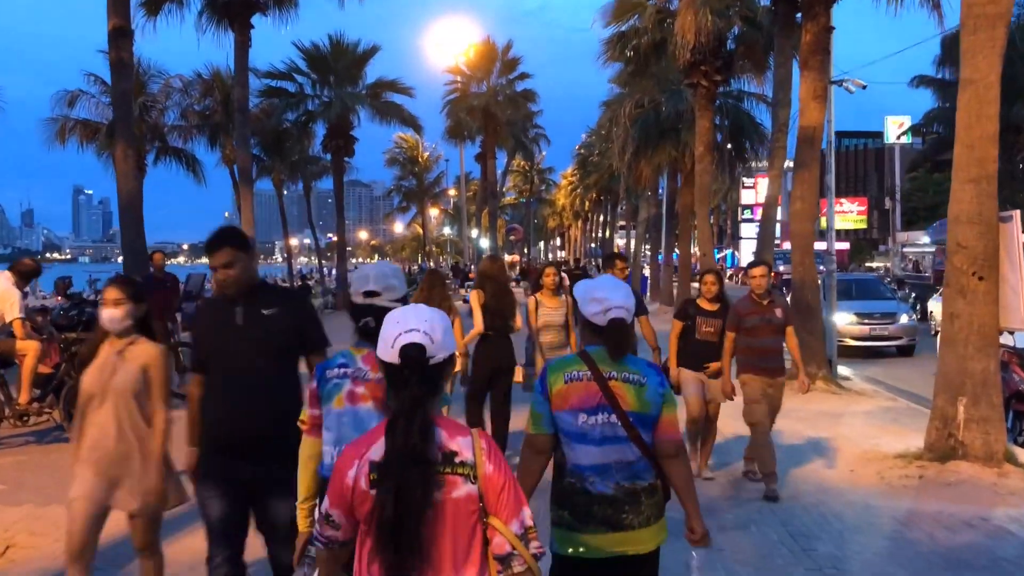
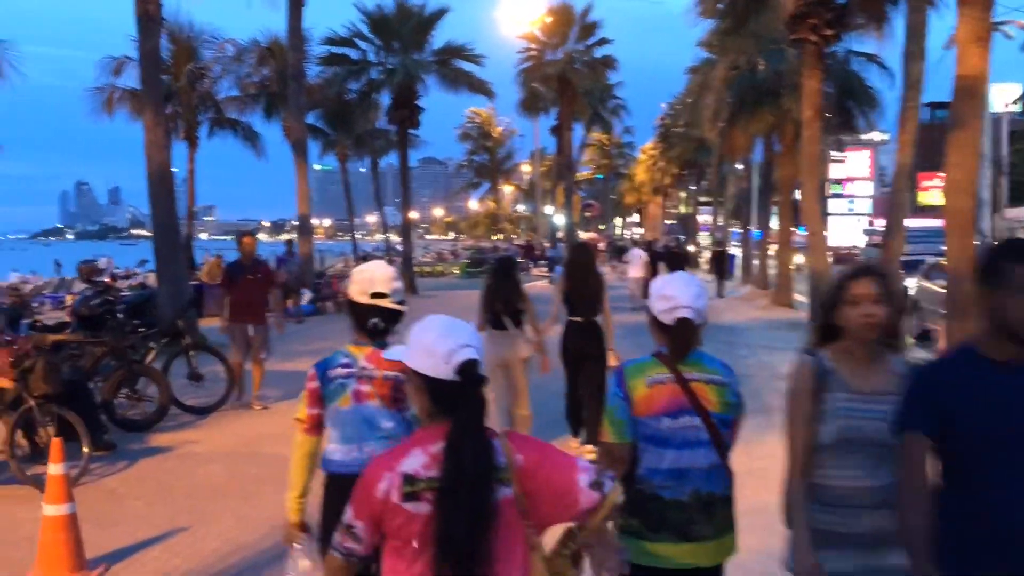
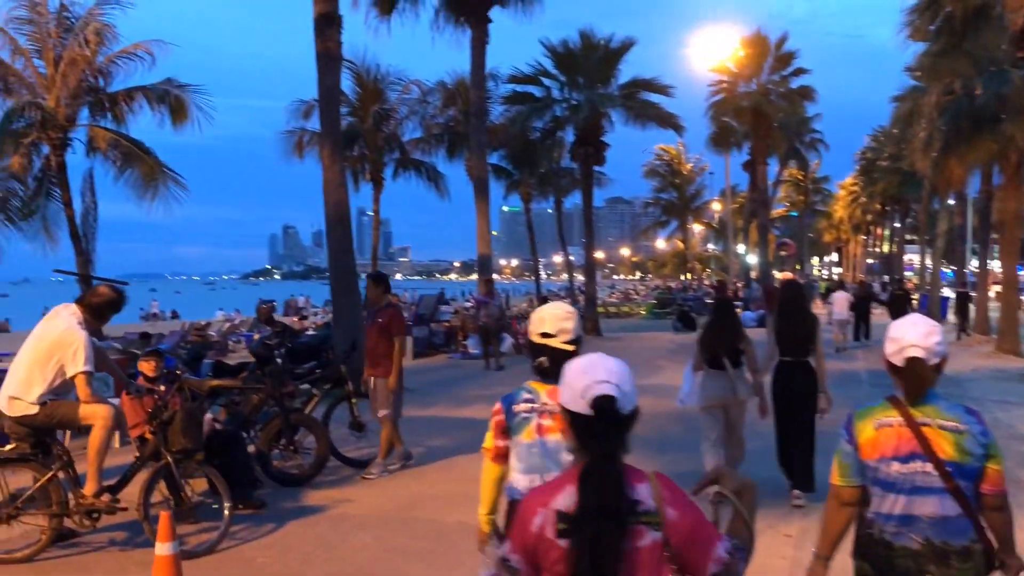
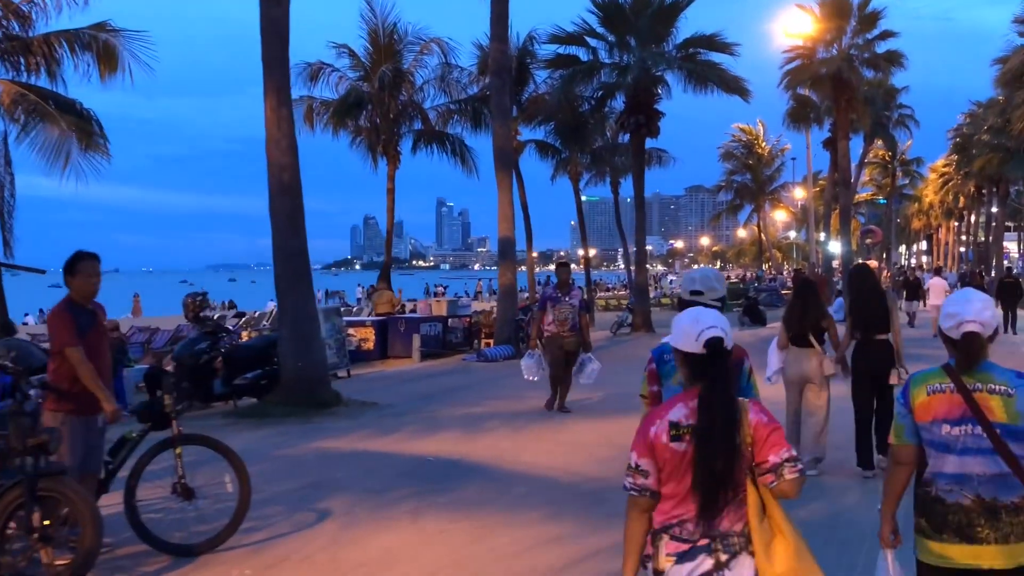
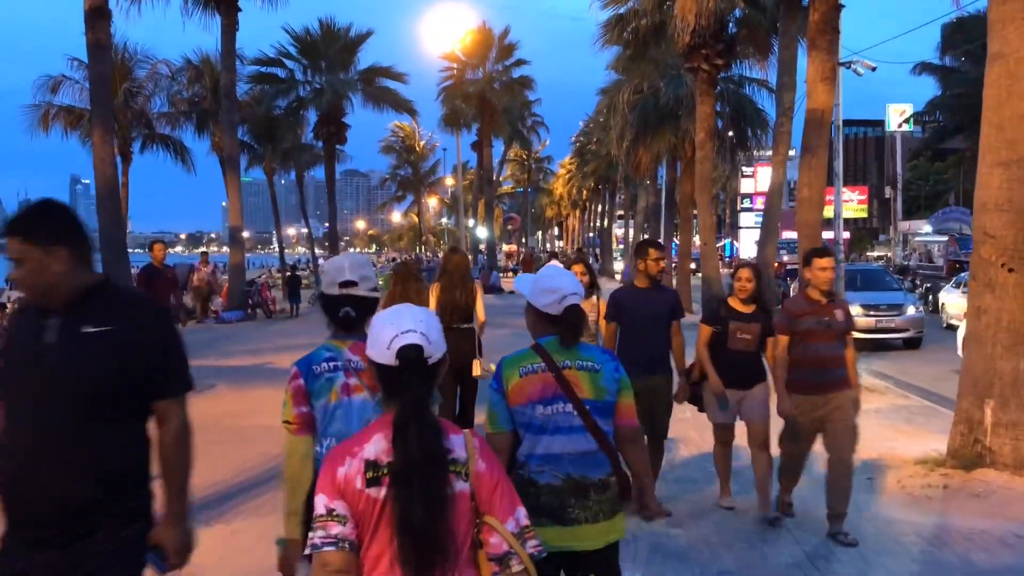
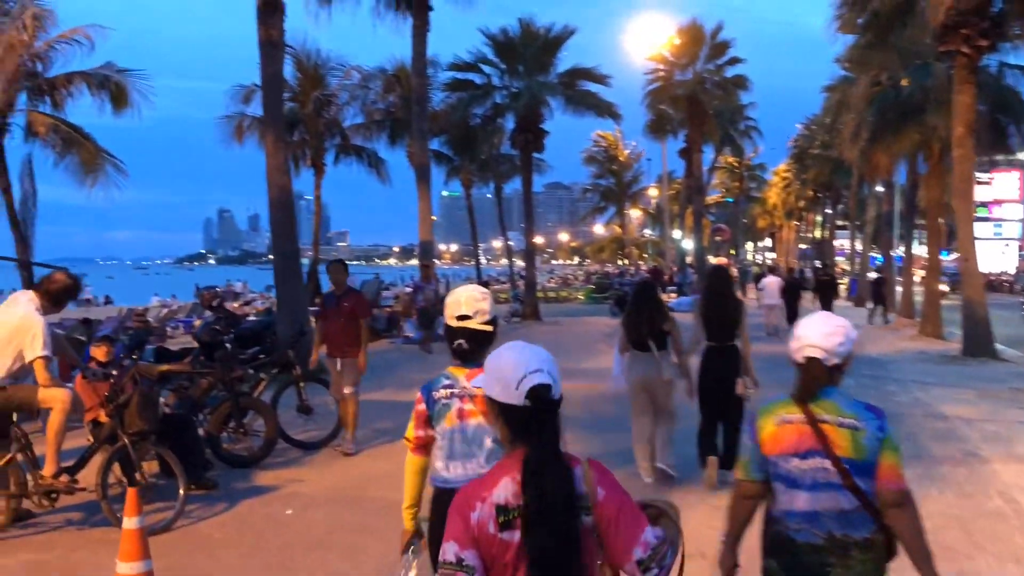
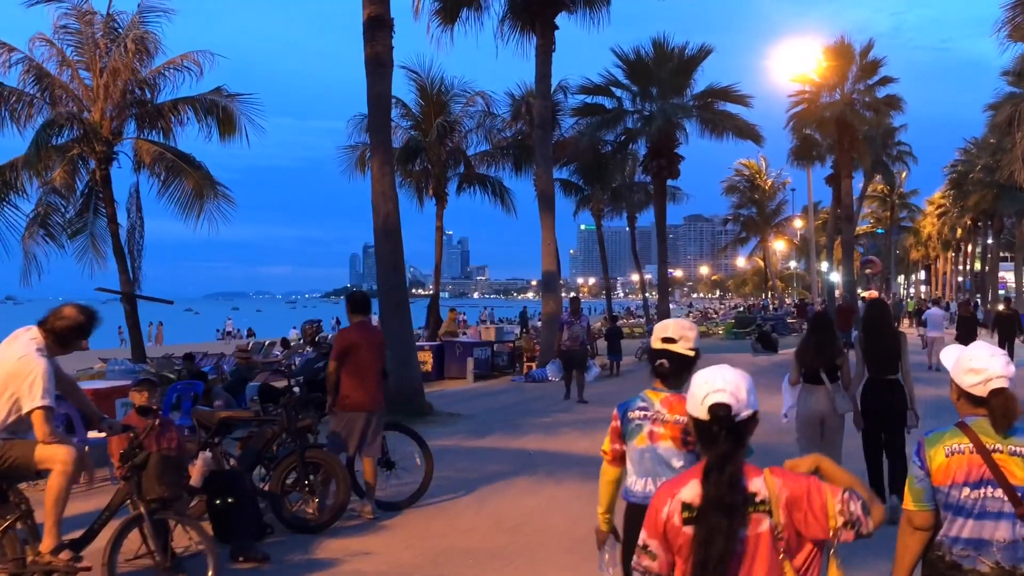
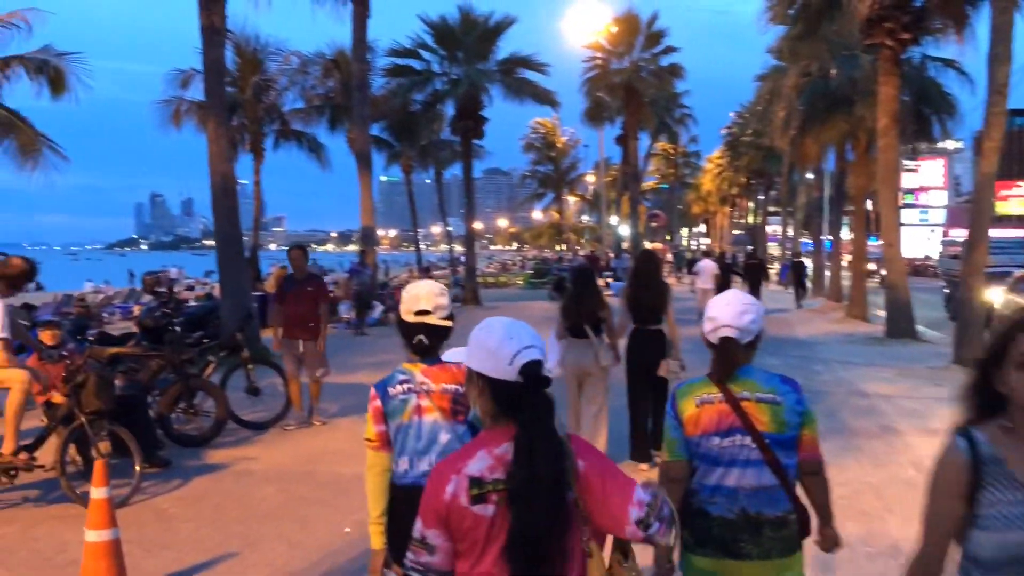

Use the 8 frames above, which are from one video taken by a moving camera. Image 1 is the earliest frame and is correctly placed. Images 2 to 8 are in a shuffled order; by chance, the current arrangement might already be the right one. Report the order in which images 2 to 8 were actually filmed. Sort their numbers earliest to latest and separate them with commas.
5, 2, 8, 6, 3, 7, 4
